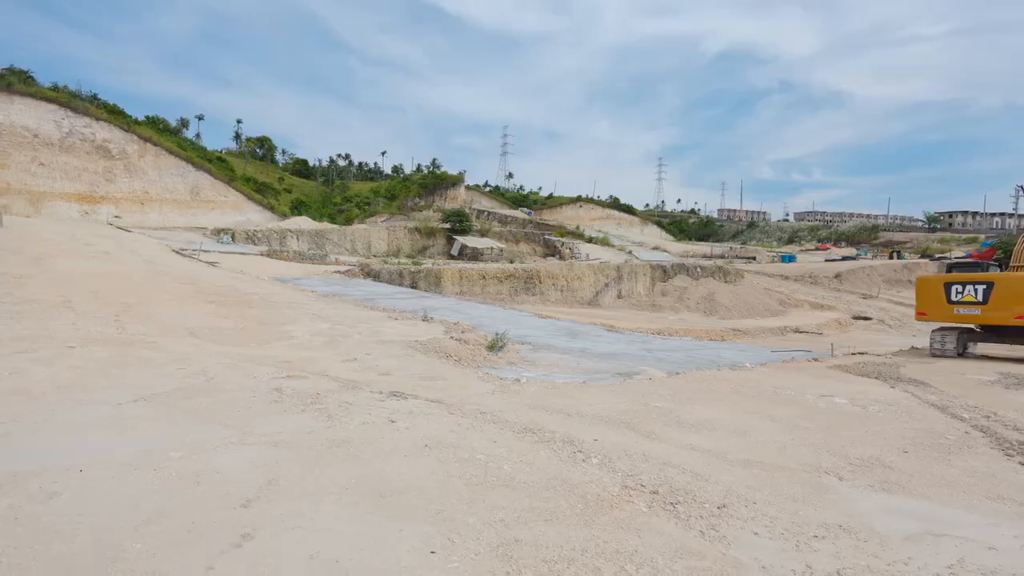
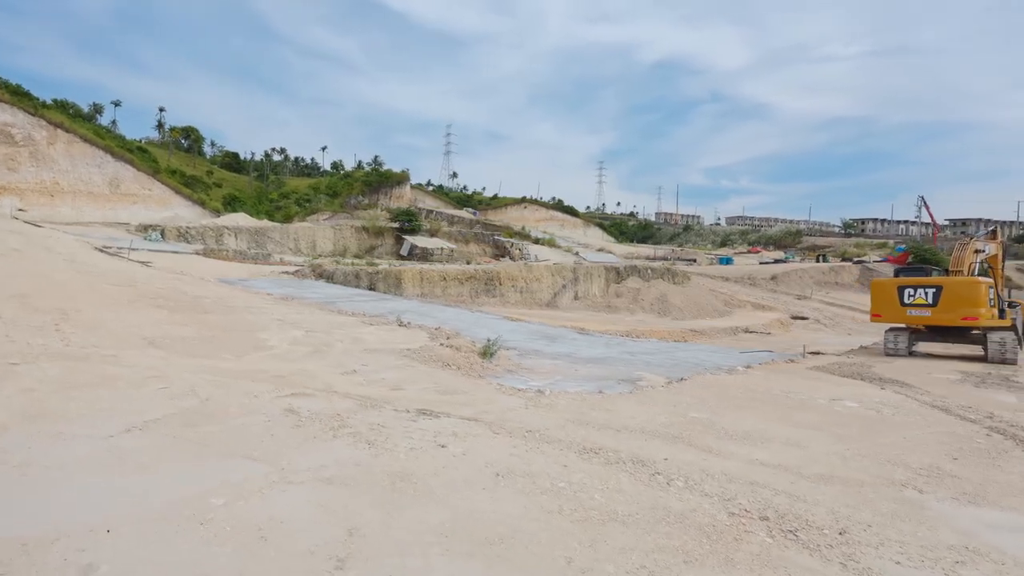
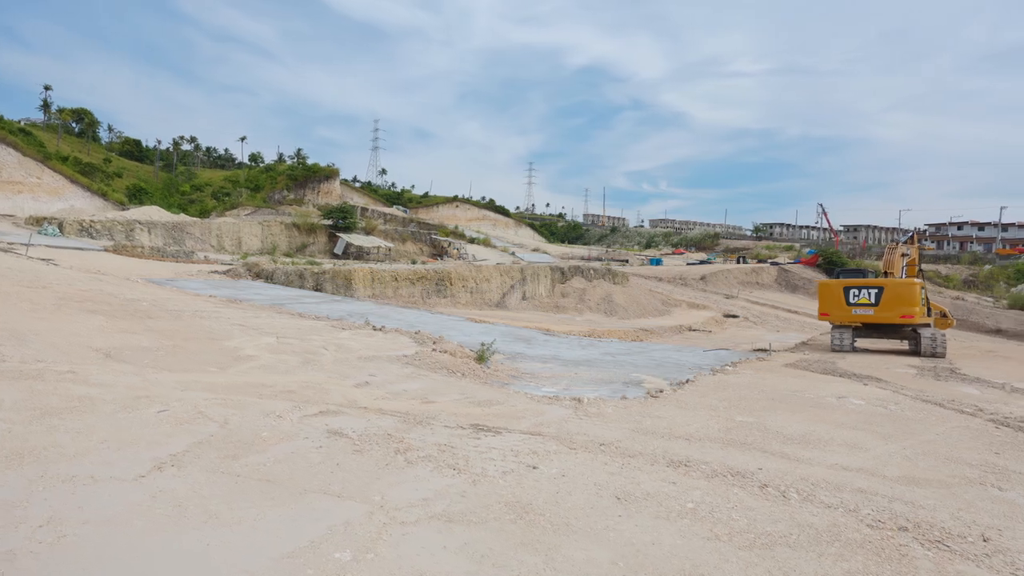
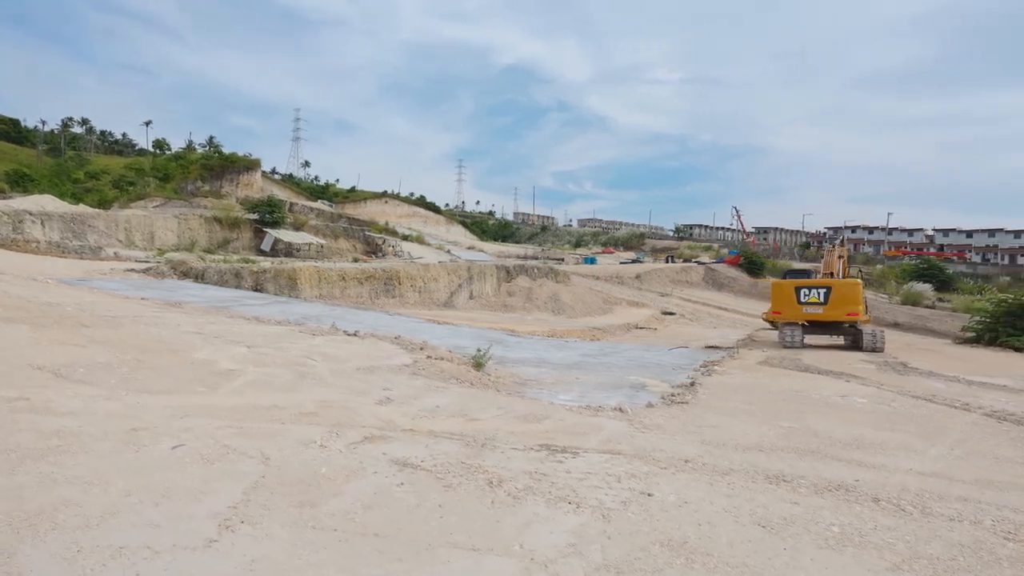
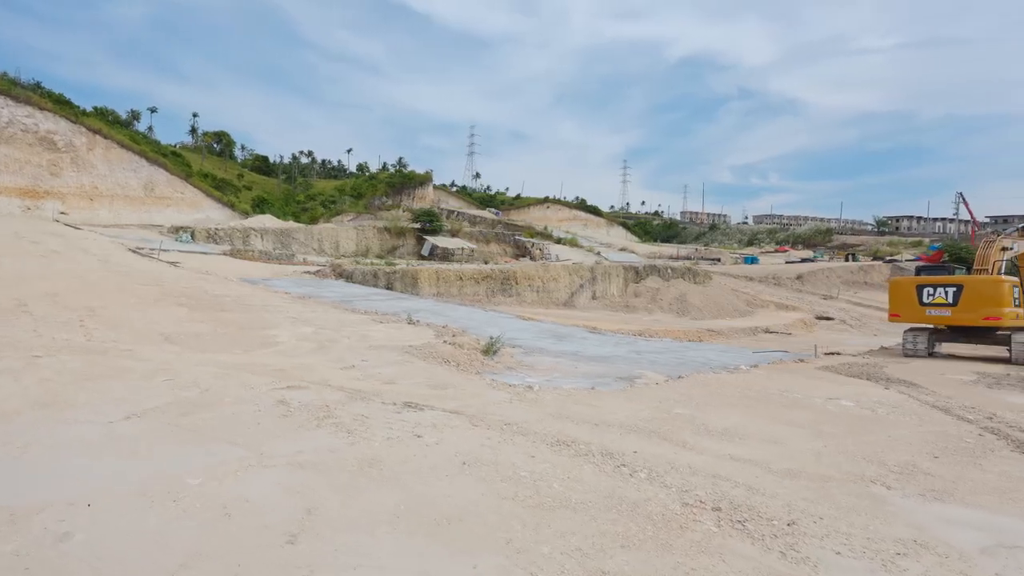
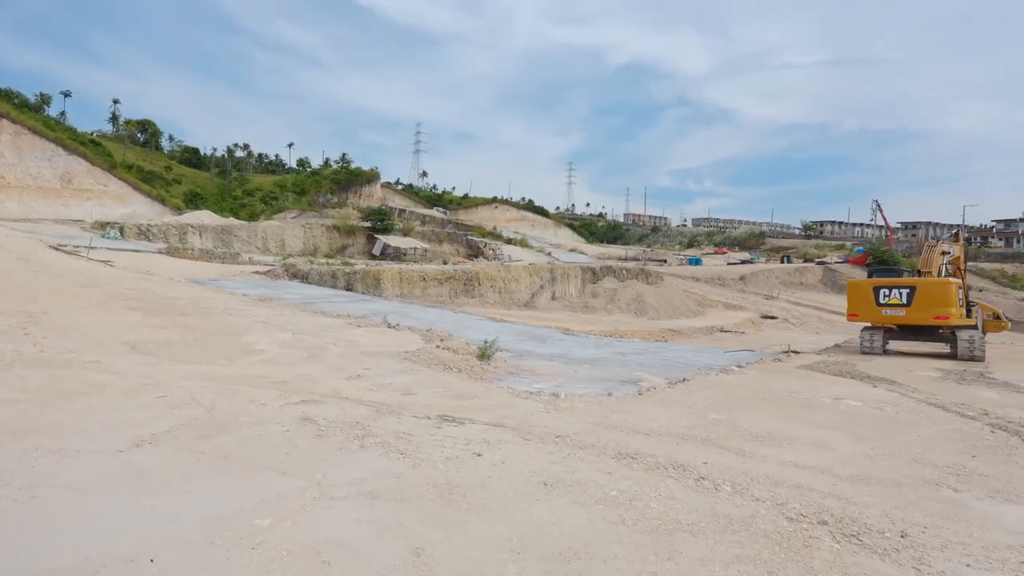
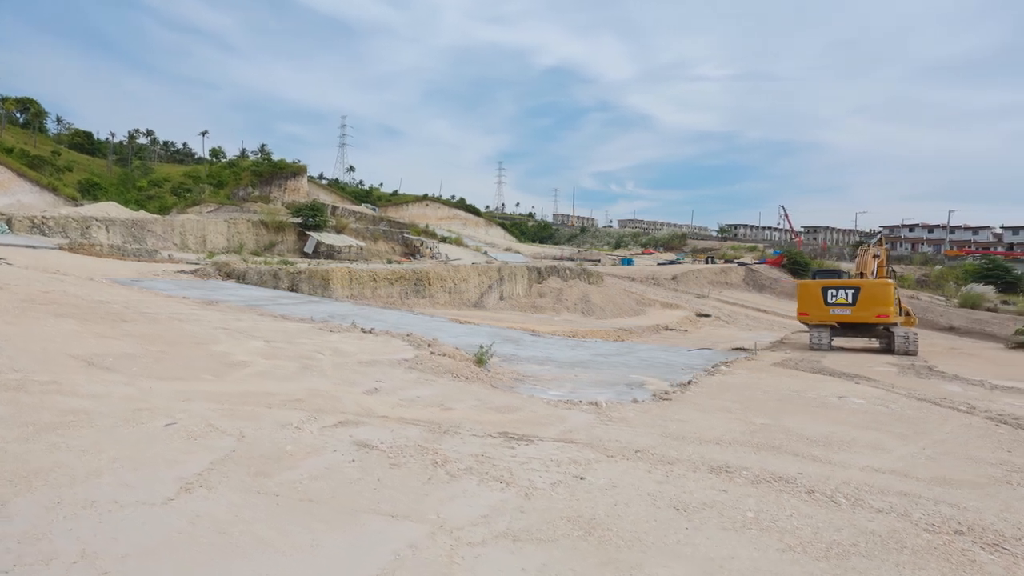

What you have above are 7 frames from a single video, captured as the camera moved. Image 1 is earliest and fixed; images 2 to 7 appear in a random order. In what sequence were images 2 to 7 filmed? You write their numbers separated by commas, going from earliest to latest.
5, 2, 6, 3, 7, 4
